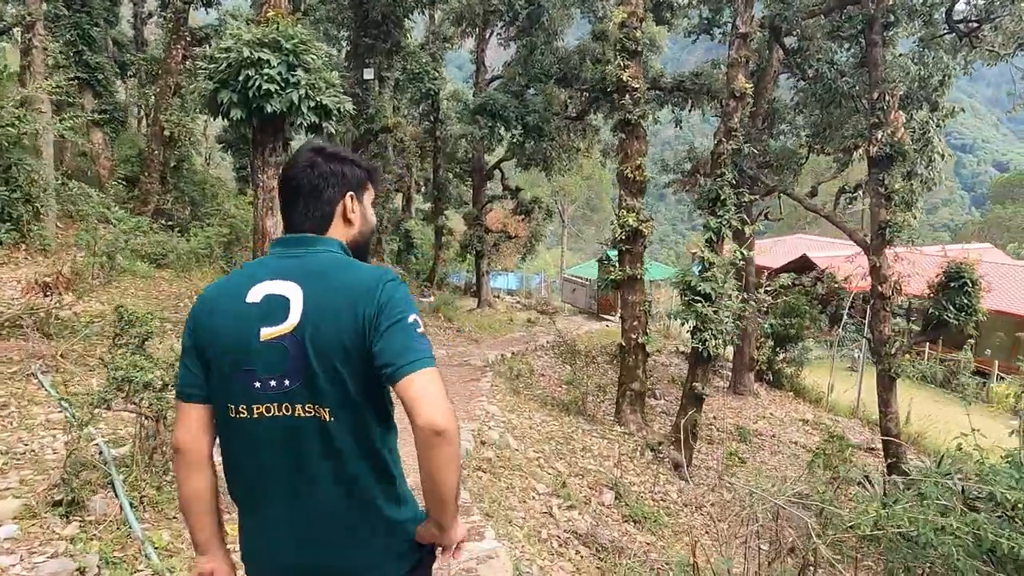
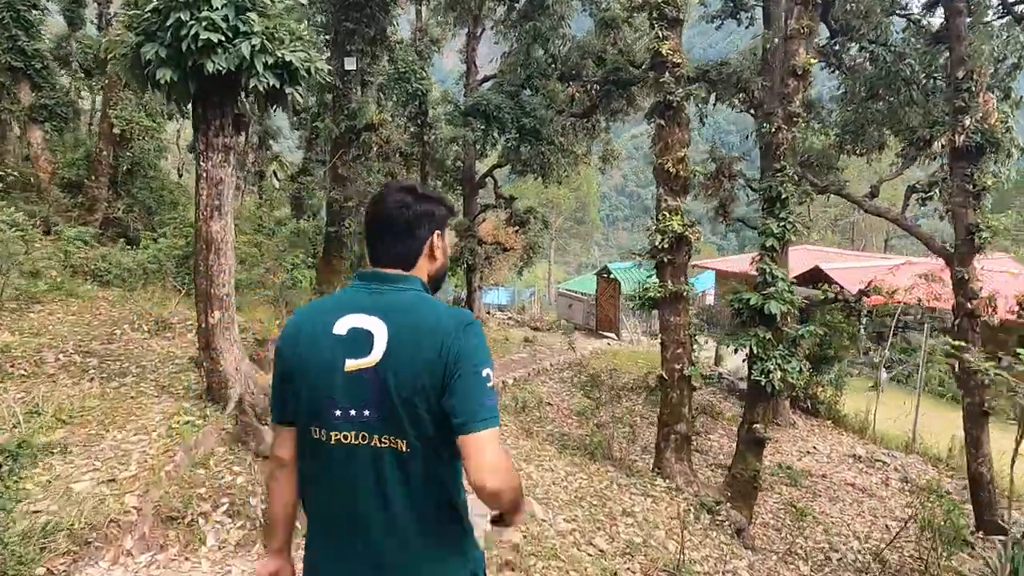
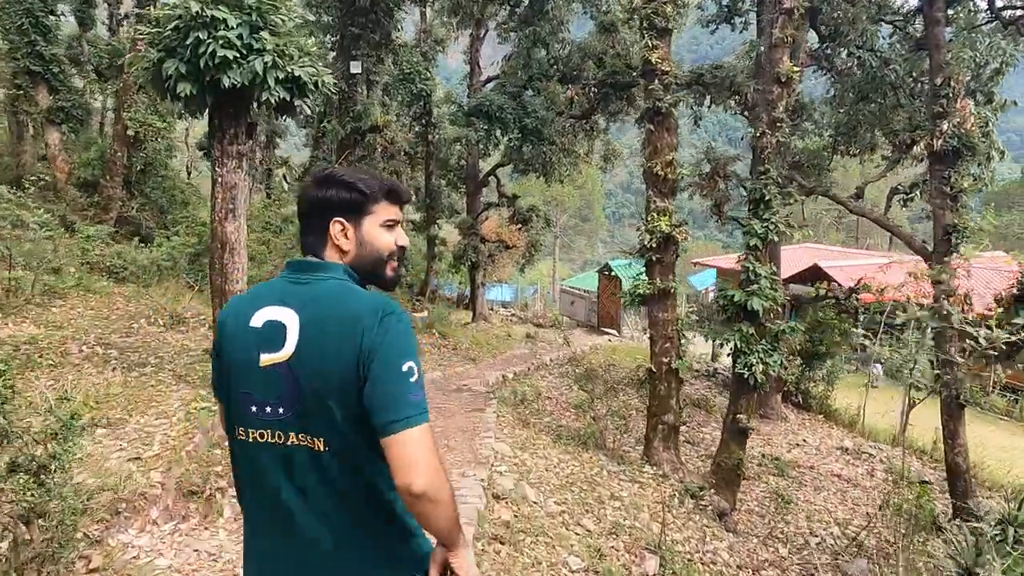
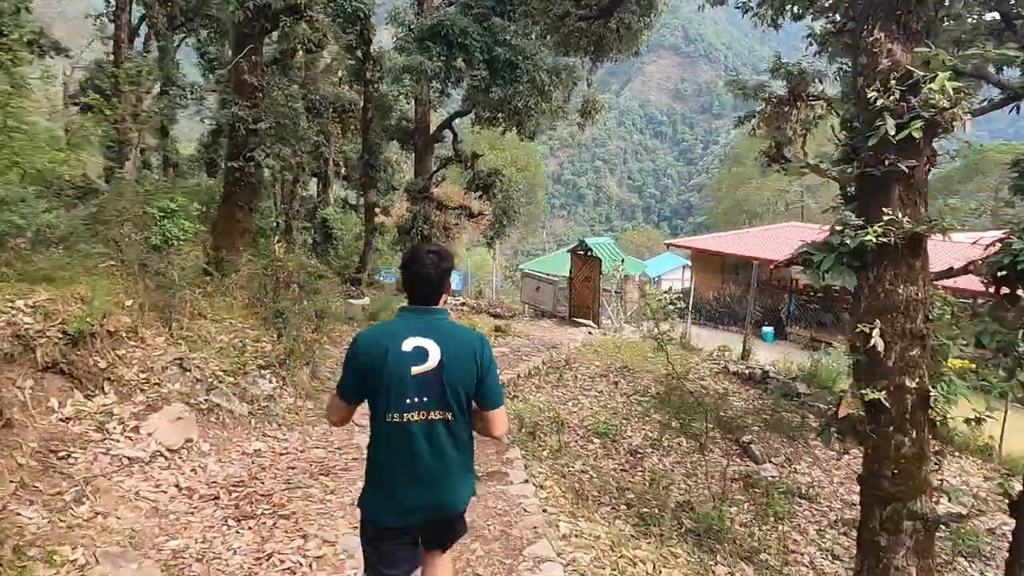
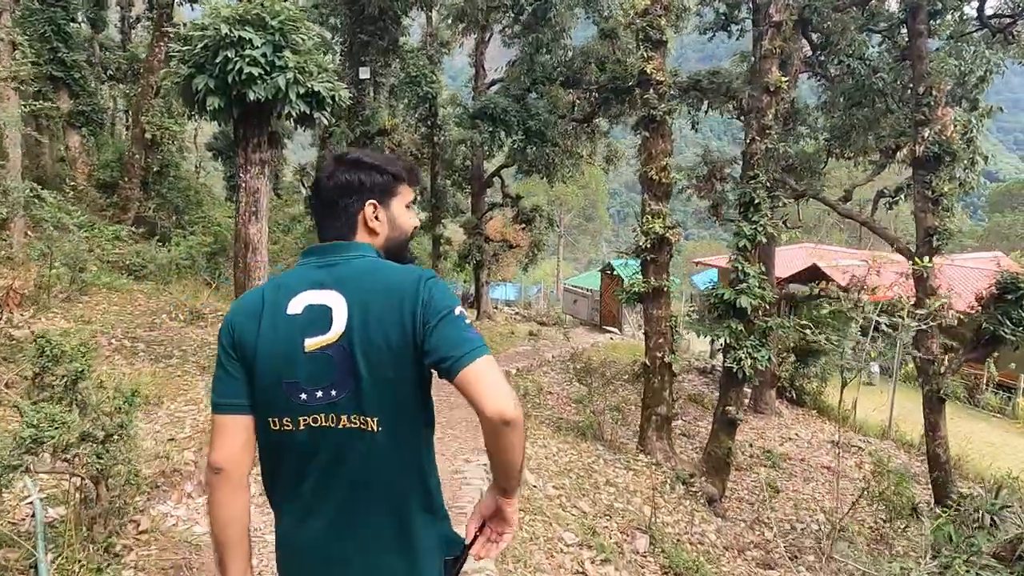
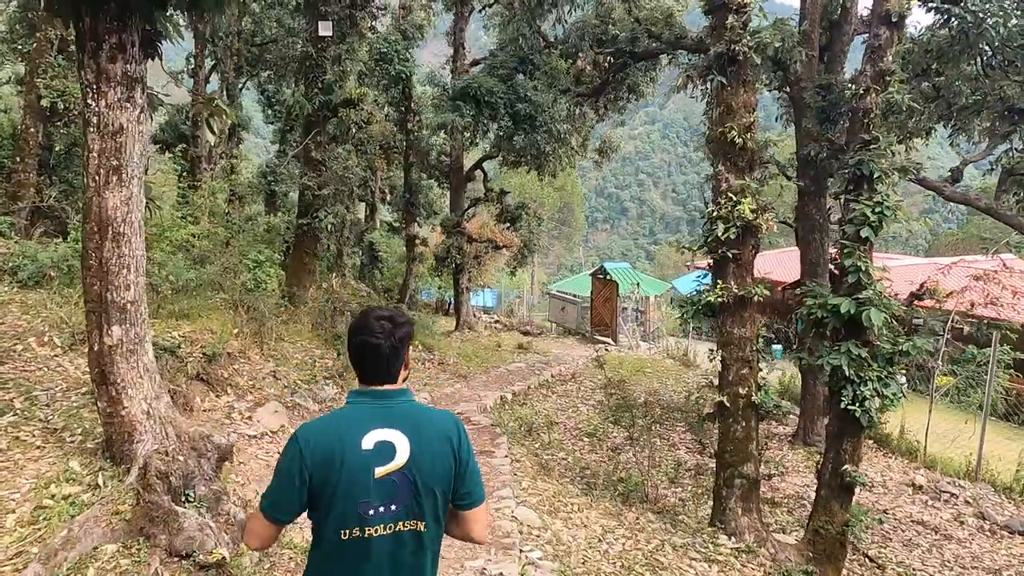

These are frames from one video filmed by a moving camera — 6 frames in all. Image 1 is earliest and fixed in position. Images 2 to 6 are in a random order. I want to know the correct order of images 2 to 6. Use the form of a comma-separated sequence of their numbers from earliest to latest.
5, 3, 2, 6, 4
